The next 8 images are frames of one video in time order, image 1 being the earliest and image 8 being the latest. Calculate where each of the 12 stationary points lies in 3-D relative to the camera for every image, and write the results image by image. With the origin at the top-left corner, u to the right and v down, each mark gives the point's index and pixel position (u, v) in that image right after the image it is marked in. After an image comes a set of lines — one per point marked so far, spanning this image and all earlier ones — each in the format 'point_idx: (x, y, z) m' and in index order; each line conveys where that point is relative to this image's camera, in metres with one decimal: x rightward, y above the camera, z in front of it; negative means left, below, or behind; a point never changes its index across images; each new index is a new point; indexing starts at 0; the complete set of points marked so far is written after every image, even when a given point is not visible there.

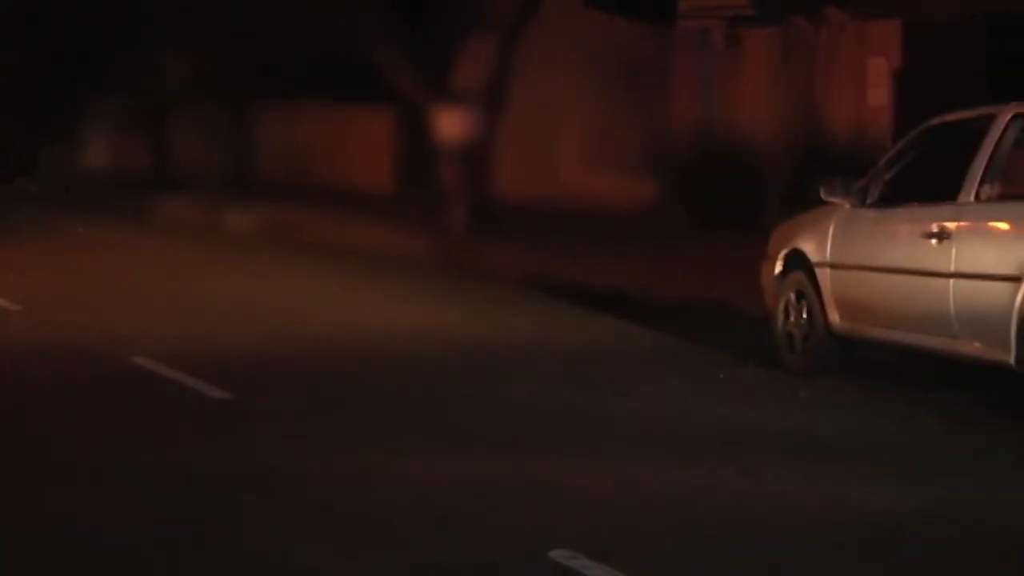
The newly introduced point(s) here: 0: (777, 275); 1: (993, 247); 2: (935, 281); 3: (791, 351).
0: (+1.9, +0.1, +11.0) m
1: (+2.8, +0.2, +8.8) m
2: (+2.6, 0.0, +9.2) m
3: (+1.9, -0.4, +10.8) m
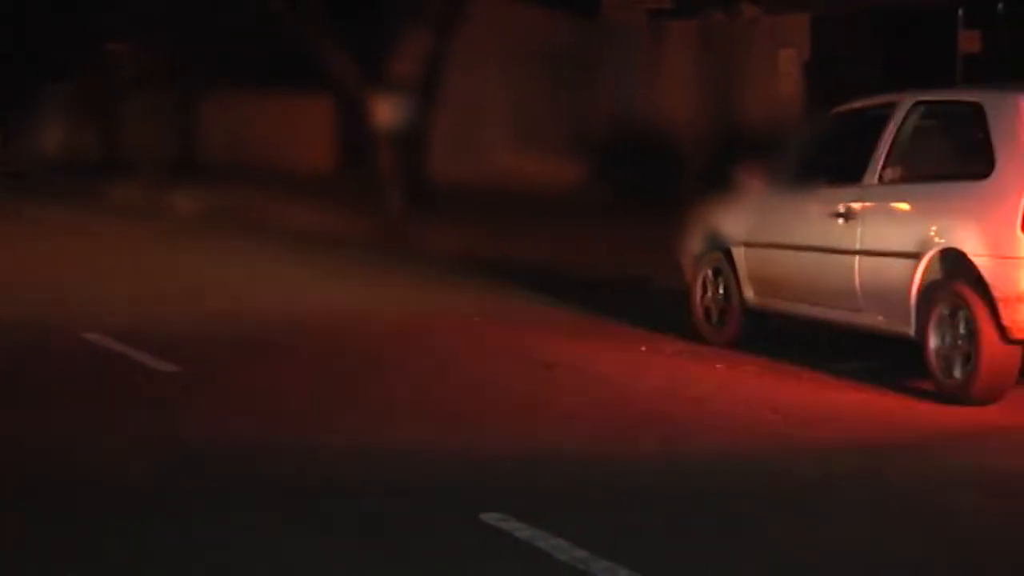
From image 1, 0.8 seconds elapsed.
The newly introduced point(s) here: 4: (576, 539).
0: (+1.4, +0.3, +11.5) m
1: (+2.4, +0.4, +9.3) m
2: (+2.2, +0.2, +9.8) m
3: (+1.4, -0.2, +11.4) m
4: (+0.3, -1.4, +7.5) m
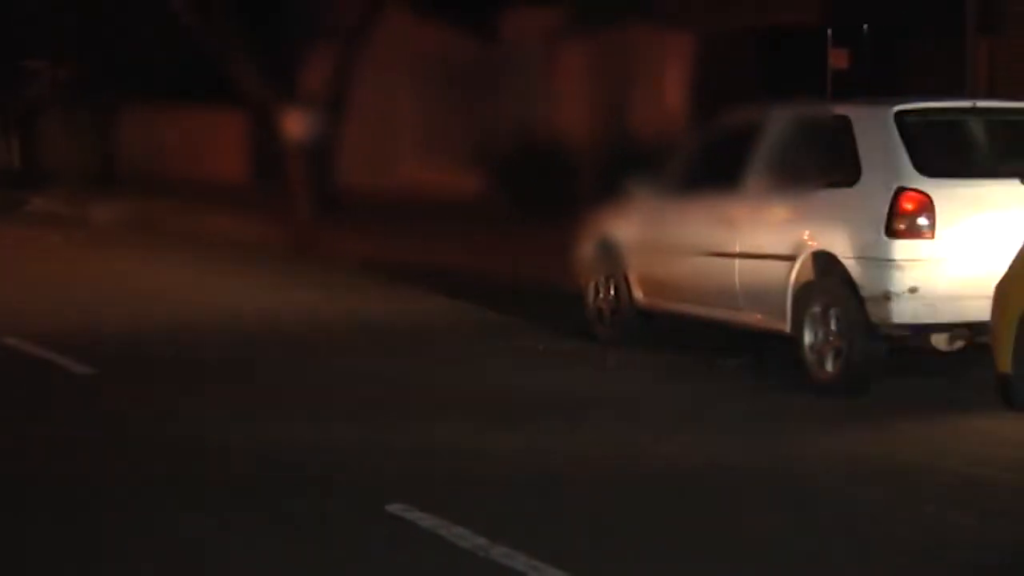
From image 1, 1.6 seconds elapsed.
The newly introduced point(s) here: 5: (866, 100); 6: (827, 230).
0: (+0.6, +0.2, +12.1) m
1: (+1.7, +0.4, +10.0) m
2: (+1.5, +0.2, +10.4) m
3: (+0.7, -0.3, +12.0) m
4: (-0.2, -1.4, +8.0) m
5: (+2.4, +1.3, +10.1) m
6: (+2.1, +0.4, +9.9) m
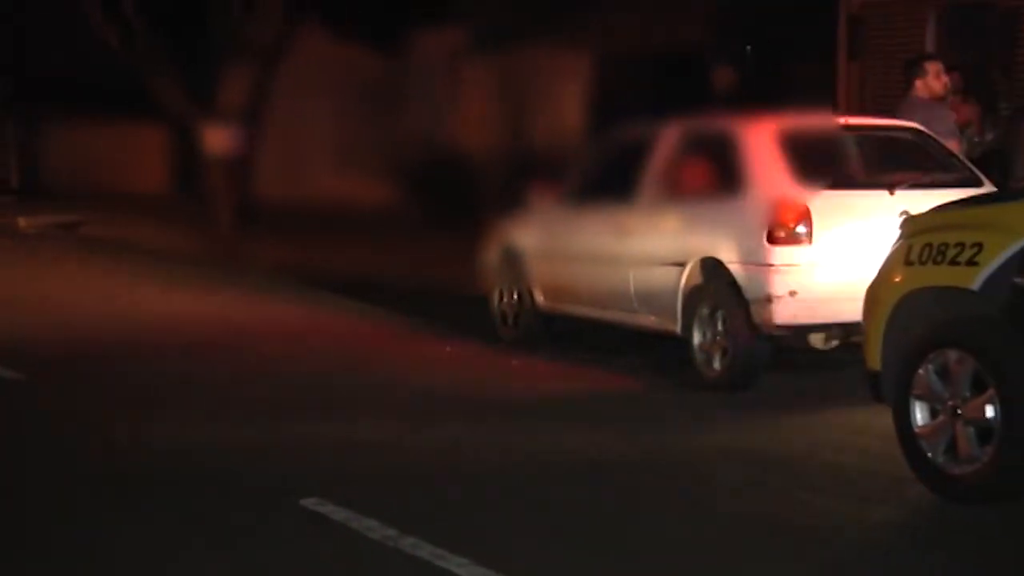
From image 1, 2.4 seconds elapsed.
0: (-0.1, +0.2, +12.7) m
1: (+1.1, +0.3, +10.6) m
2: (+0.8, +0.2, +11.1) m
3: (-0.1, -0.3, +12.5) m
4: (-0.8, -1.4, +8.6) m
5: (+1.7, +1.3, +10.7) m
6: (+1.4, +0.4, +10.5) m
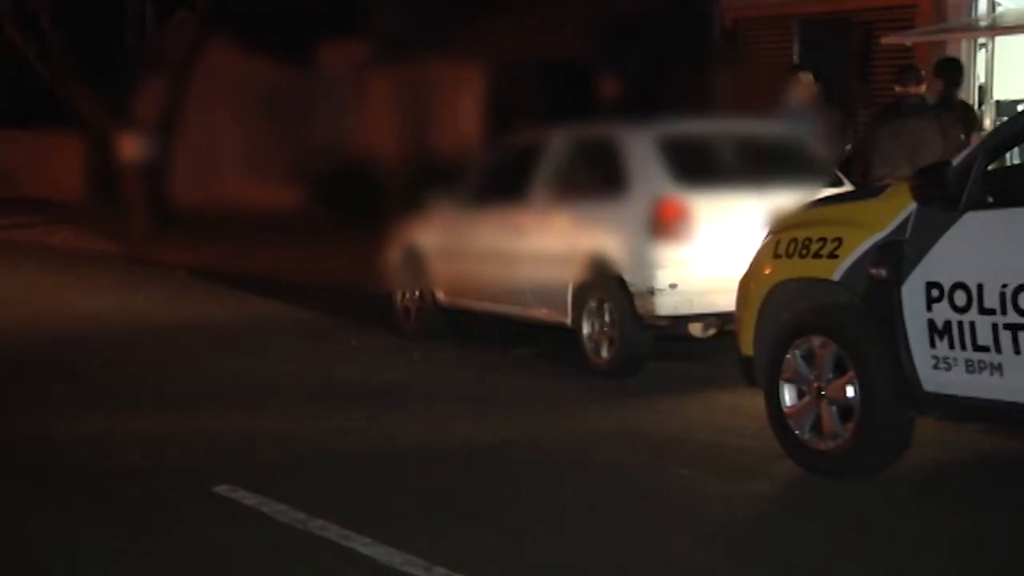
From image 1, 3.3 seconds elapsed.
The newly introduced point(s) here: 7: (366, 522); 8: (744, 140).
0: (-1.0, +0.2, +13.3) m
1: (+0.3, +0.4, +11.4) m
2: (0.0, +0.2, +11.8) m
3: (-0.9, -0.3, +13.2) m
4: (-1.4, -1.4, +9.2) m
5: (+0.9, +1.3, +11.5) m
6: (+0.6, +0.4, +11.3) m
7: (-0.9, -1.4, +8.8) m
8: (+1.8, +1.2, +11.5) m
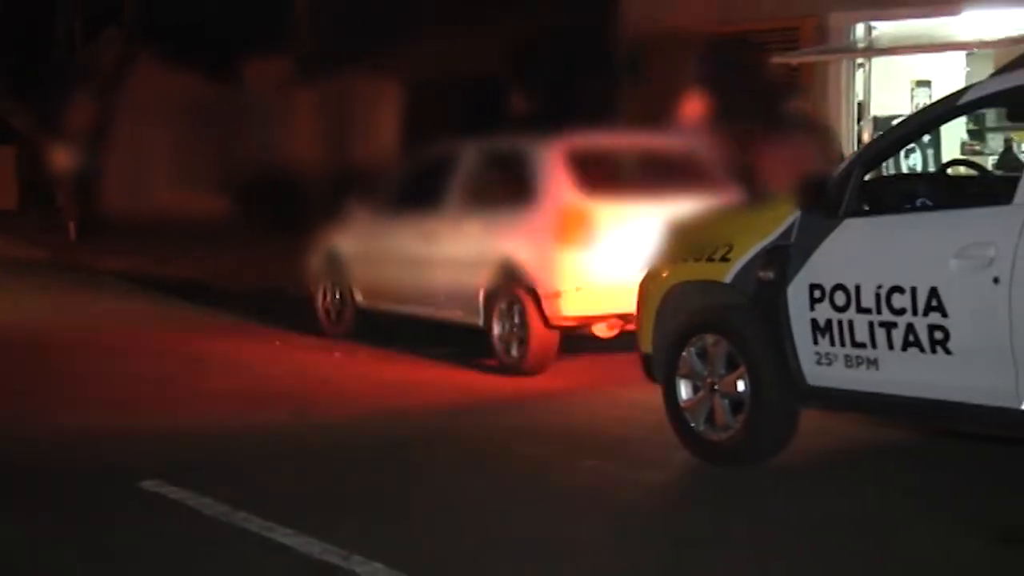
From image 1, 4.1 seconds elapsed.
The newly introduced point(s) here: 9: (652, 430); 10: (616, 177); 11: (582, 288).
0: (-1.8, +0.2, +13.9) m
1: (-0.4, +0.4, +12.0) m
2: (-0.7, +0.2, +12.4) m
3: (-1.7, -0.3, +13.8) m
4: (-2.0, -1.4, +9.8) m
5: (+0.2, +1.3, +12.2) m
6: (-0.1, +0.4, +11.9) m
7: (-1.5, -1.5, +9.4) m
8: (+1.1, +1.1, +12.2) m
9: (+1.1, -1.1, +11.4) m
10: (+0.9, +0.9, +12.2) m
11: (+0.6, 0.0, +11.5) m
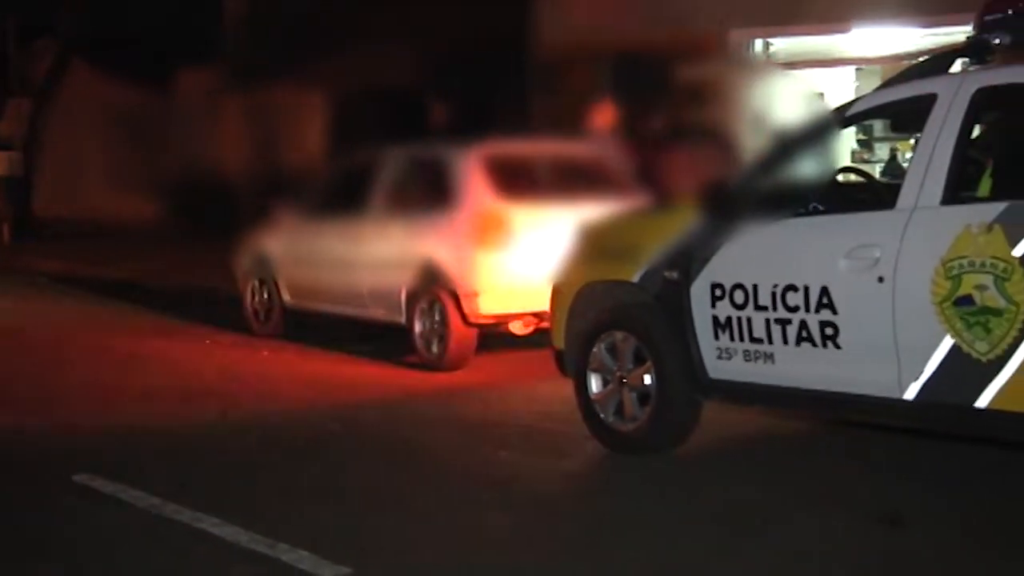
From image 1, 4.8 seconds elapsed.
0: (-2.6, +0.2, +14.4) m
1: (-1.1, +0.4, +12.6) m
2: (-1.4, +0.2, +13.0) m
3: (-2.5, -0.3, +14.3) m
4: (-2.6, -1.4, +10.3) m
5: (-0.5, +1.3, +12.8) m
6: (-0.8, +0.4, +12.5) m
7: (-2.0, -1.4, +9.9) m
8: (+0.4, +1.1, +12.8) m
9: (+0.5, -1.1, +12.0) m
10: (+0.2, +0.9, +12.8) m
11: (-0.1, 0.0, +12.1) m
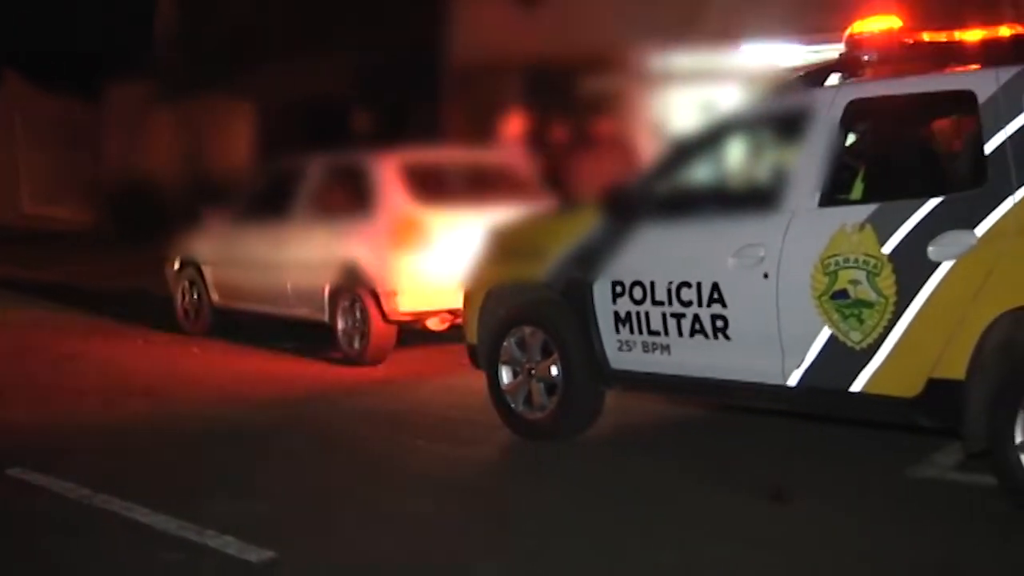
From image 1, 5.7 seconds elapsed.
0: (-3.4, +0.1, +15.1) m
1: (-1.9, +0.3, +13.3) m
2: (-2.2, +0.1, +13.7) m
3: (-3.3, -0.4, +14.9) m
4: (-3.2, -1.4, +10.9) m
5: (-1.3, +1.3, +13.5) m
6: (-1.5, +0.4, +13.3) m
7: (-2.7, -1.4, +10.6) m
8: (-0.4, +1.1, +13.6) m
9: (-0.3, -1.1, +12.8) m
10: (-0.6, +0.9, +13.6) m
11: (-0.8, 0.0, +12.9) m
